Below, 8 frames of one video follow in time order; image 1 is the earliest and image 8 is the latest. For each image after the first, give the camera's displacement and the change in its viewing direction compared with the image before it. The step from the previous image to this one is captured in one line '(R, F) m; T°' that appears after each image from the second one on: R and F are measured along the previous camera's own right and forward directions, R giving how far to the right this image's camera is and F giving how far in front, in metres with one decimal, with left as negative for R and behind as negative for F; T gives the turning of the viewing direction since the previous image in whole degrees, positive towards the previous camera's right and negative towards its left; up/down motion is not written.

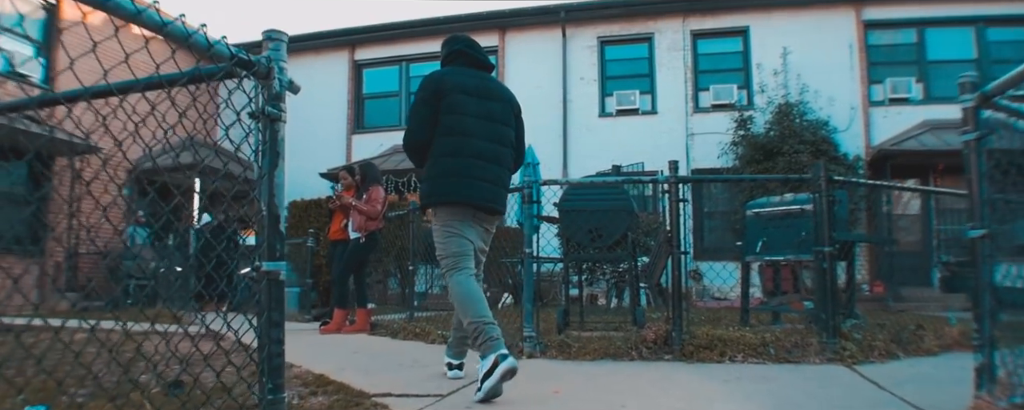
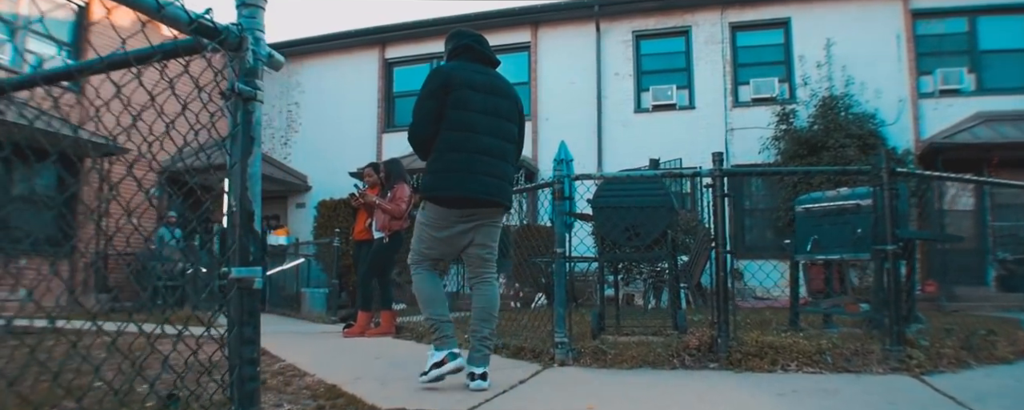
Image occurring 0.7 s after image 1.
(0.0, +0.3) m; -3°
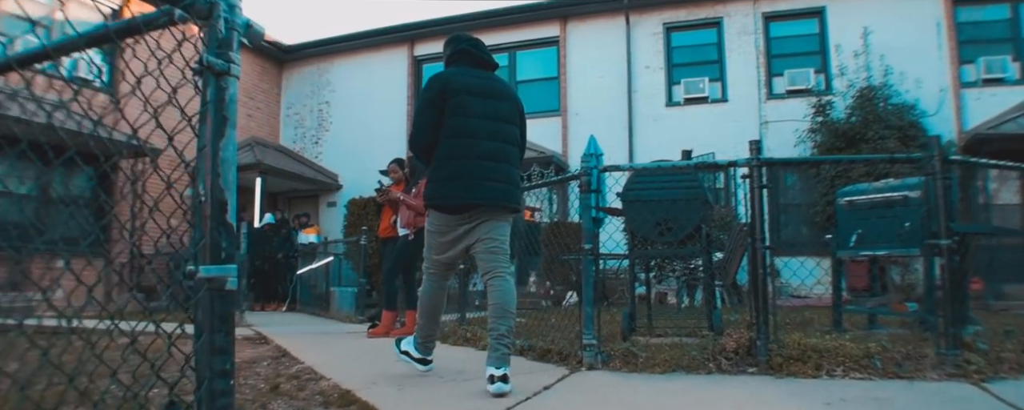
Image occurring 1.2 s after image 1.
(0.0, +0.2) m; -3°
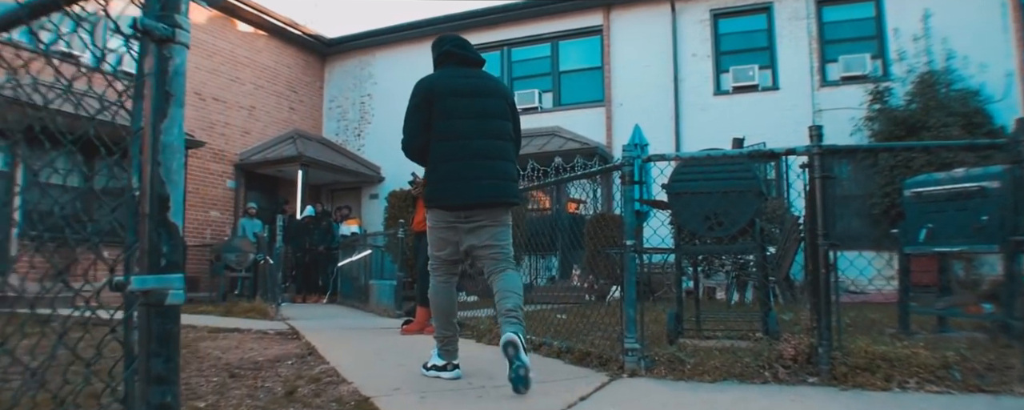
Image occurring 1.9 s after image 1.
(0.0, +0.3) m; -4°
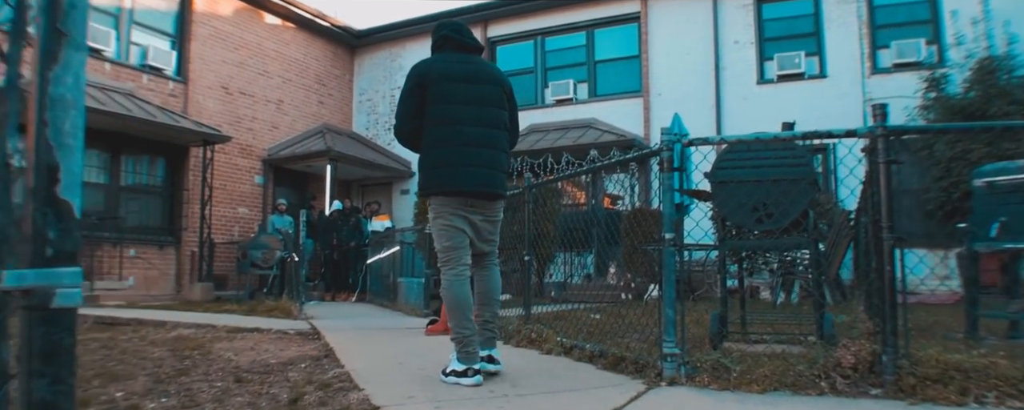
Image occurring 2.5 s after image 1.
(0.0, +0.3) m; -3°
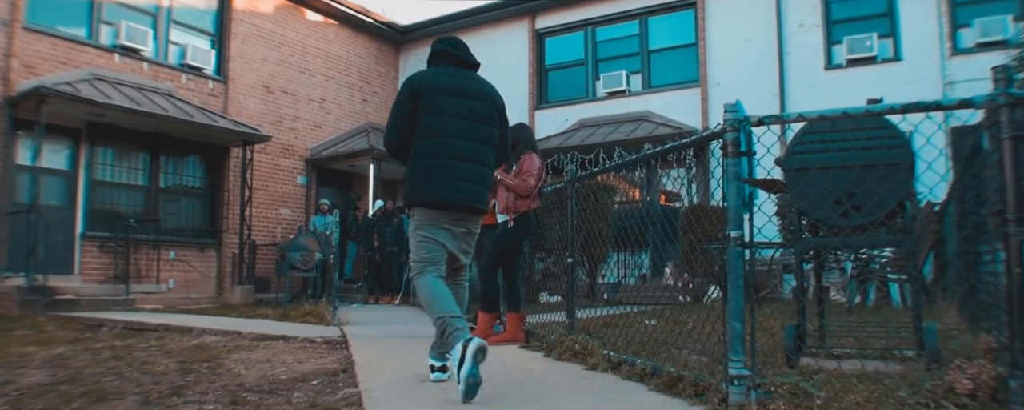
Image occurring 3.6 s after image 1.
(+0.1, +0.5) m; -5°
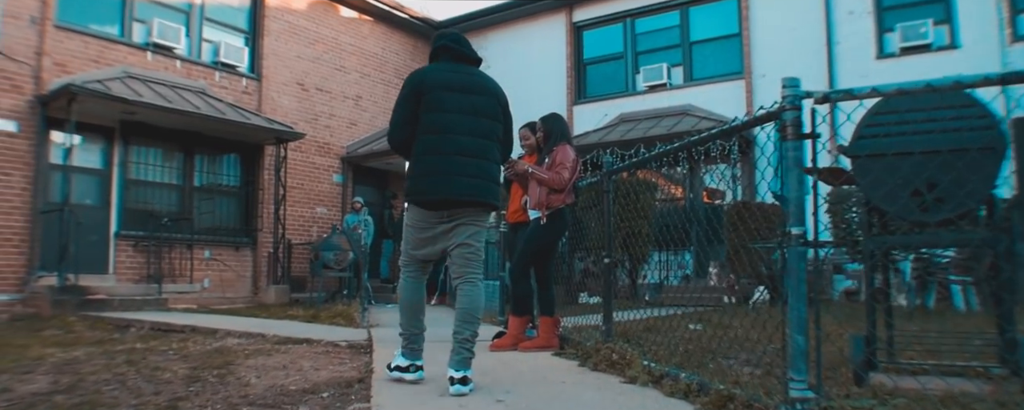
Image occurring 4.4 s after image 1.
(+0.1, +0.3) m; -4°
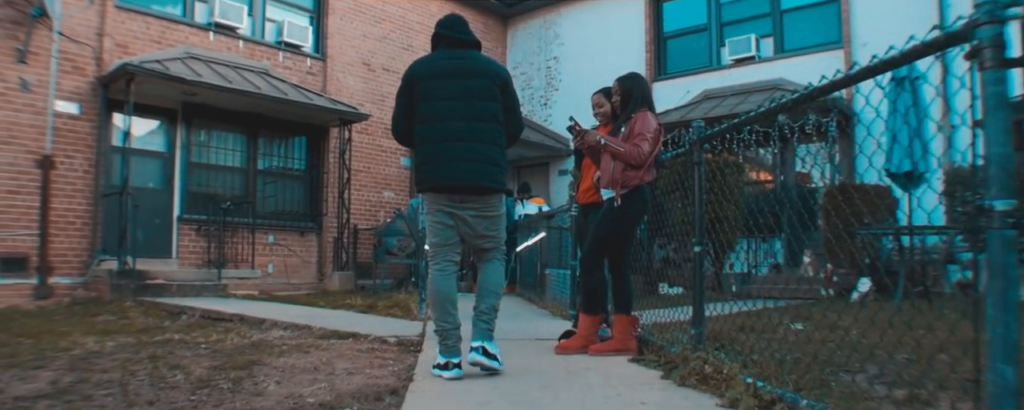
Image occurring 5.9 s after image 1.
(+0.1, +0.6) m; -8°
